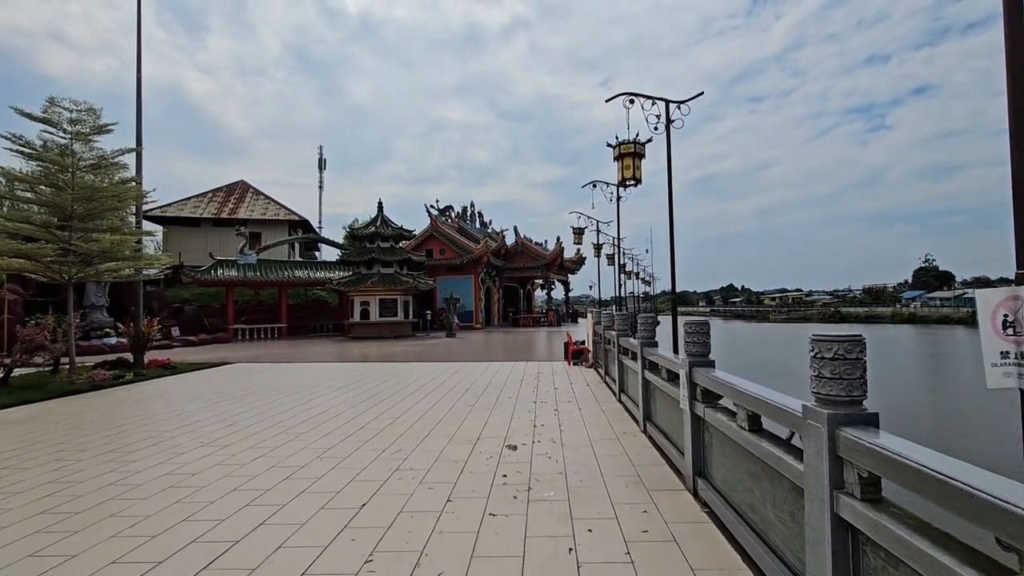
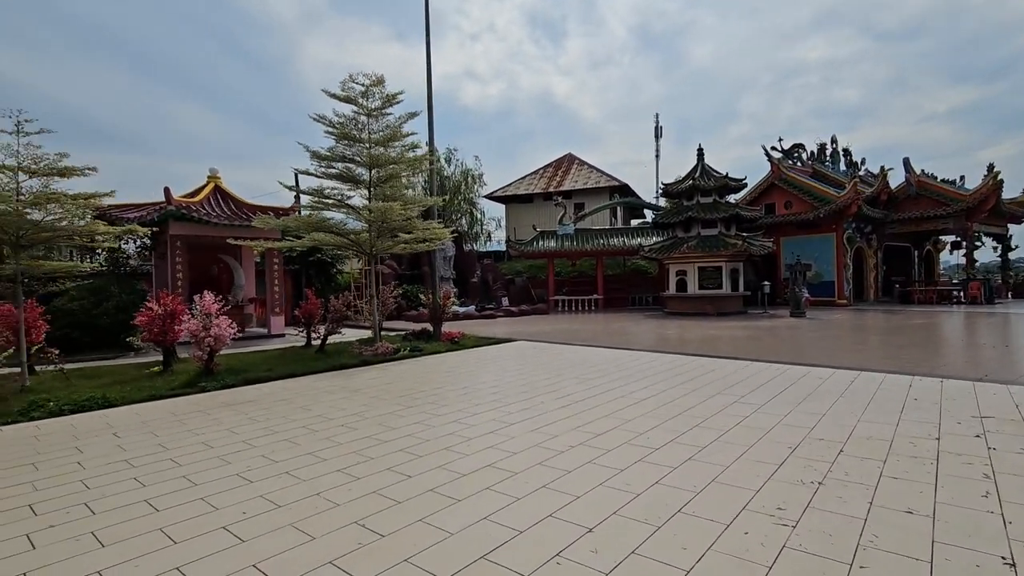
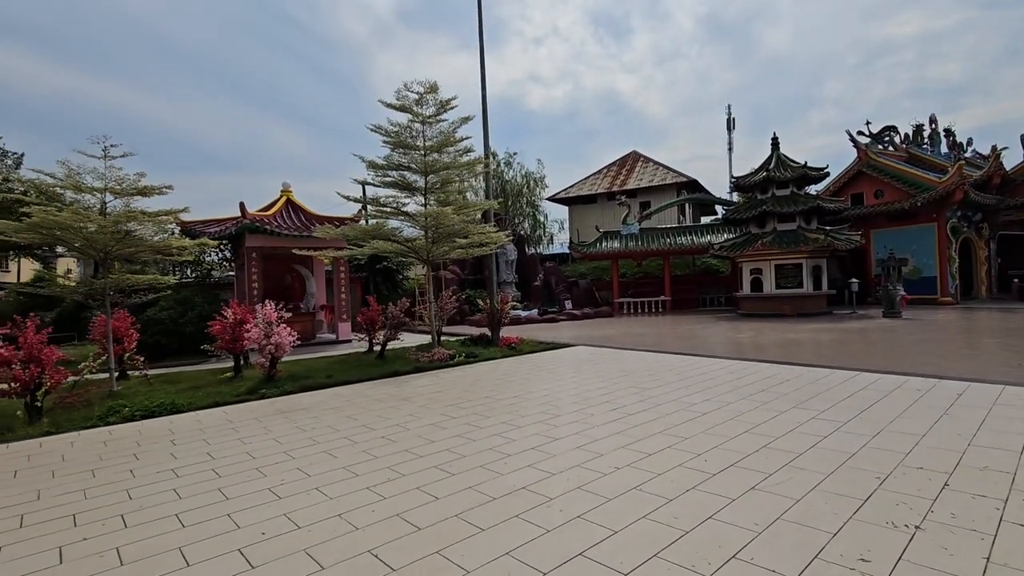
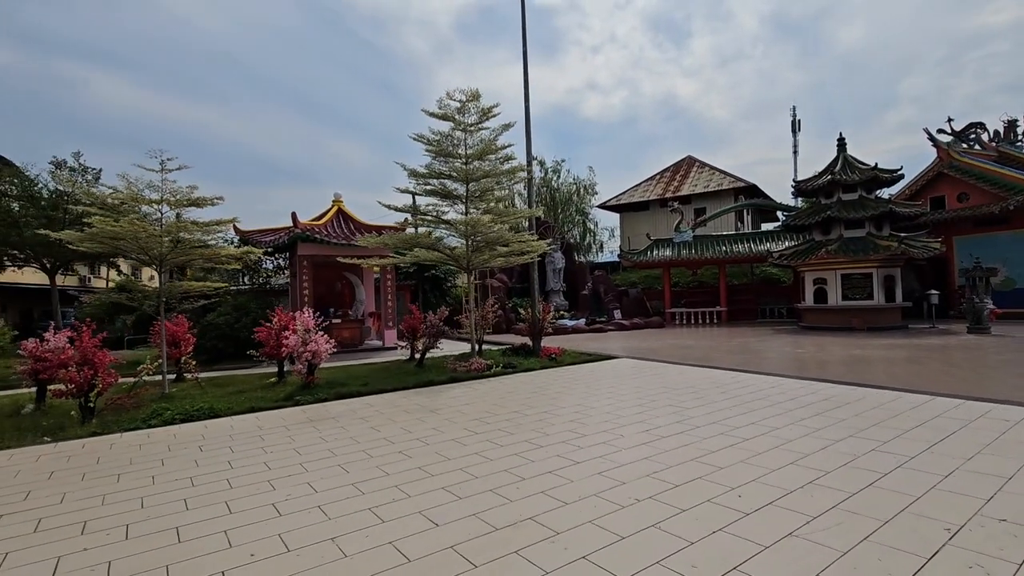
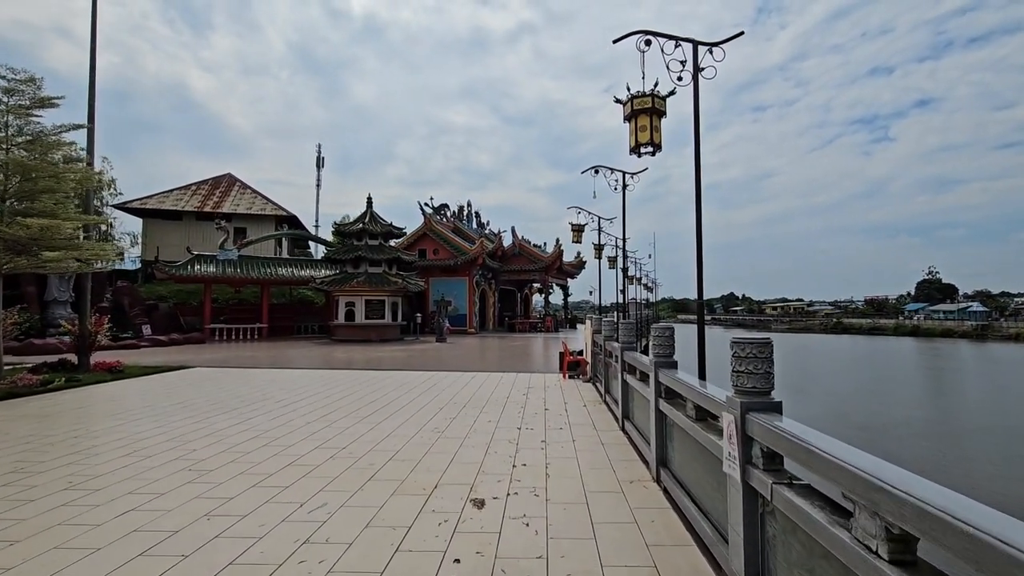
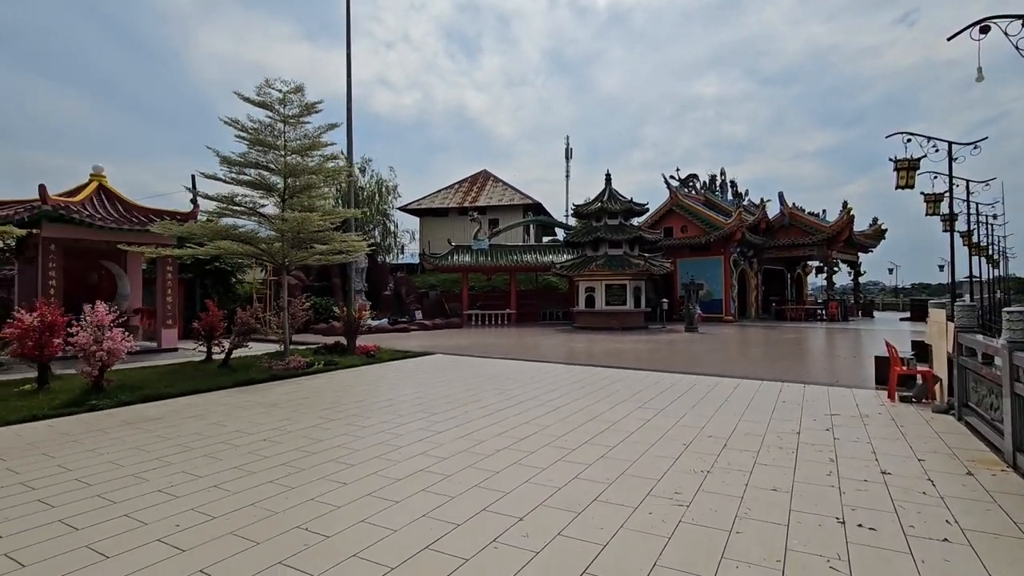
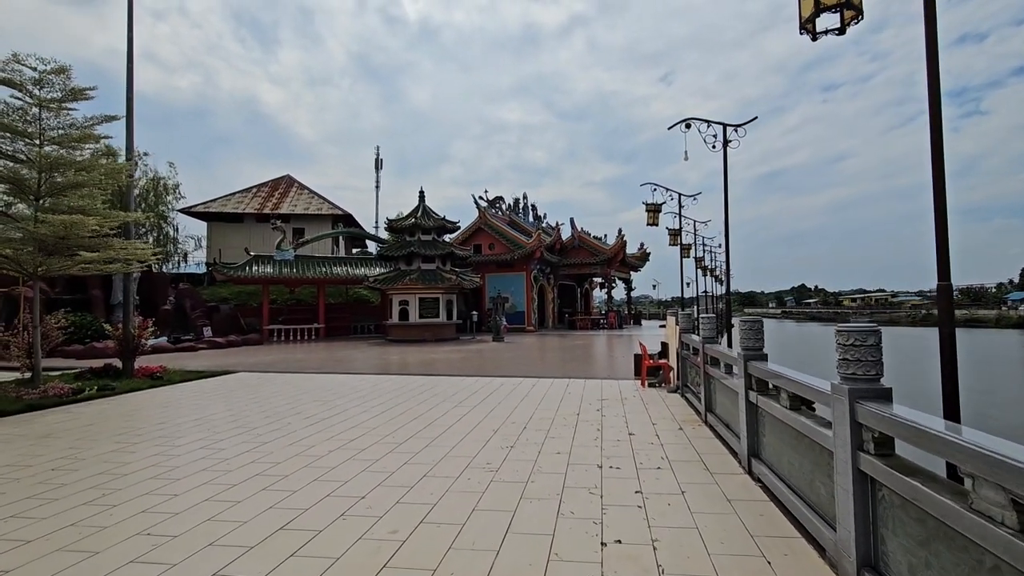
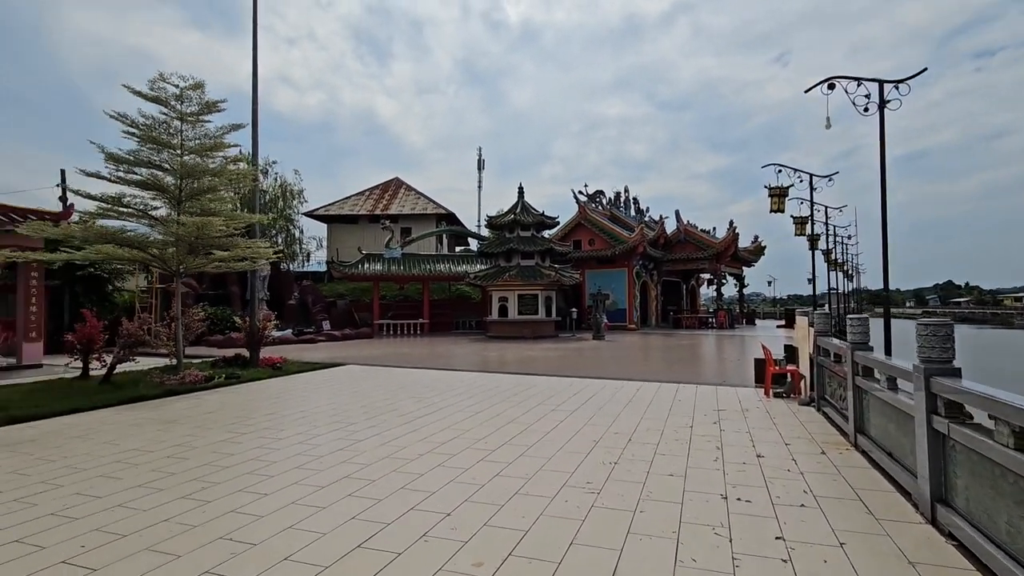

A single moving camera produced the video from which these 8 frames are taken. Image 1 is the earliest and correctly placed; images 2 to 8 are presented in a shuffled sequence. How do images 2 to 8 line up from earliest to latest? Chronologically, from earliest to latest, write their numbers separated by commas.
5, 7, 8, 6, 2, 3, 4
